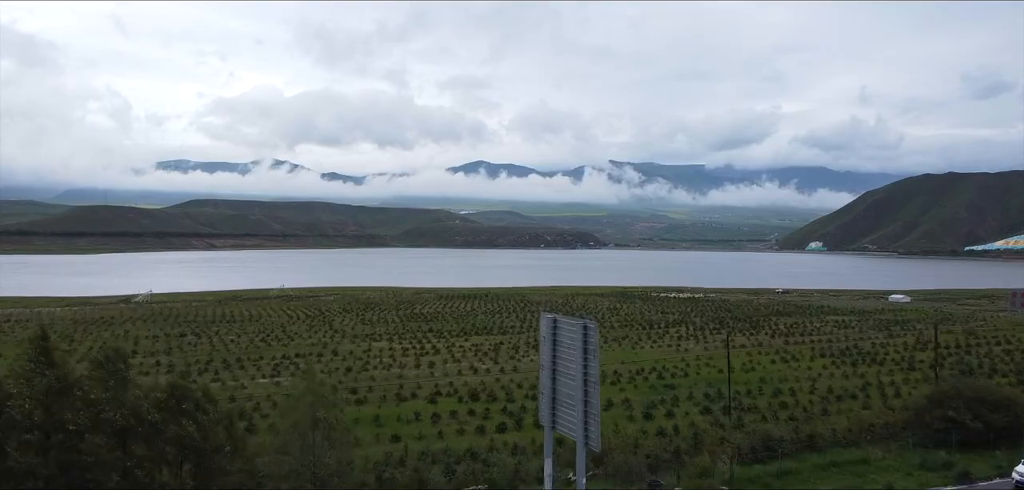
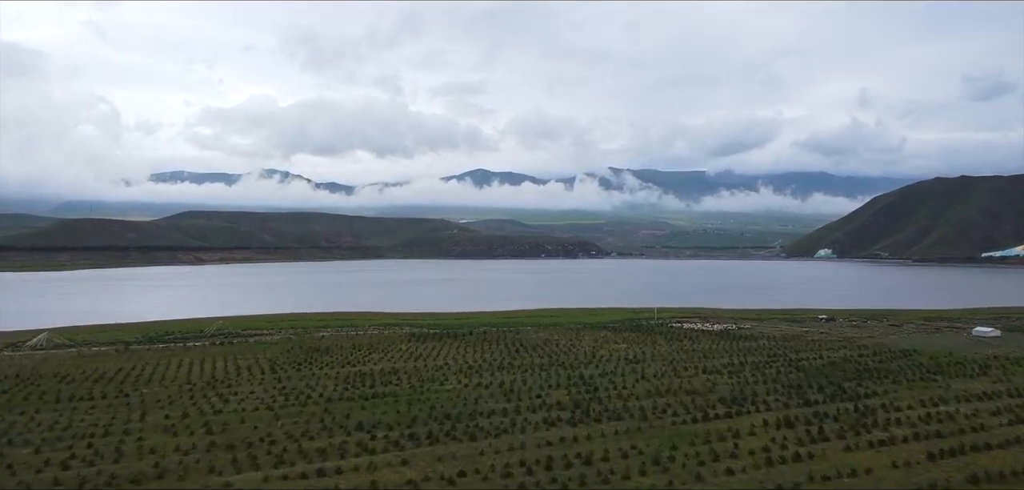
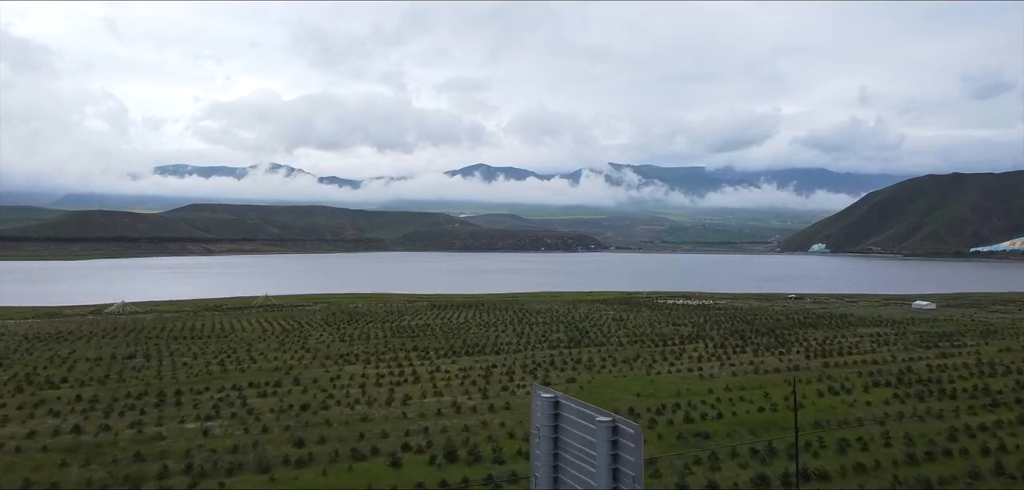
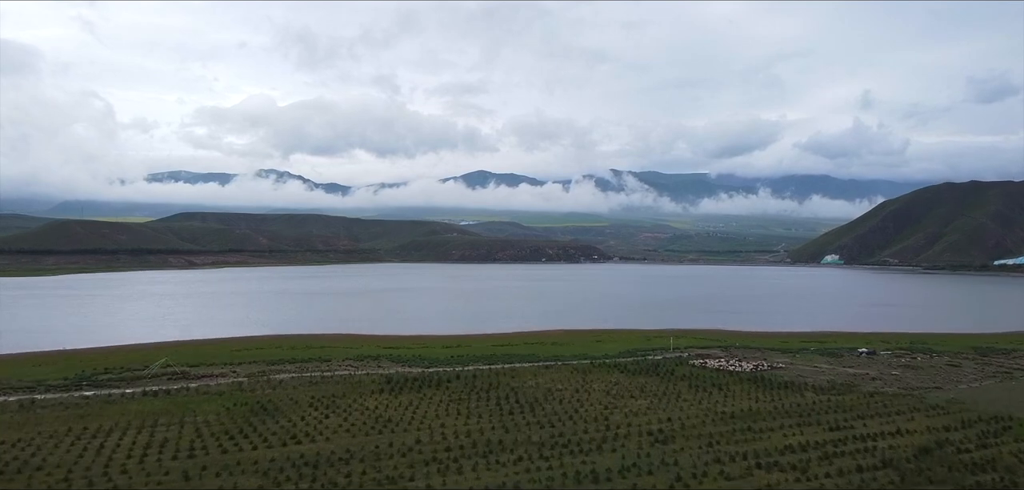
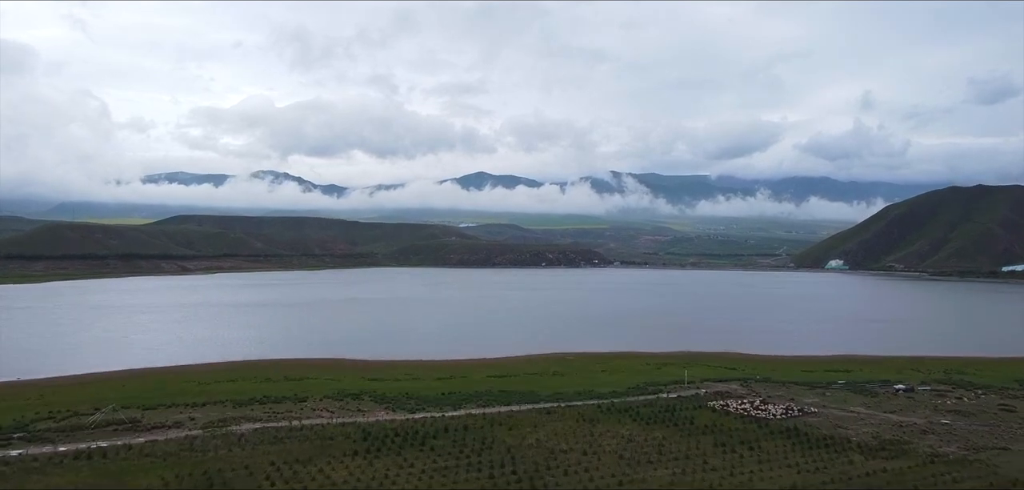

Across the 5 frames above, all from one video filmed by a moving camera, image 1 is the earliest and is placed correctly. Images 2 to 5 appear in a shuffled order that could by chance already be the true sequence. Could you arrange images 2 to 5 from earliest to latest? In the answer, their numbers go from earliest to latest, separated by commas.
3, 2, 4, 5
